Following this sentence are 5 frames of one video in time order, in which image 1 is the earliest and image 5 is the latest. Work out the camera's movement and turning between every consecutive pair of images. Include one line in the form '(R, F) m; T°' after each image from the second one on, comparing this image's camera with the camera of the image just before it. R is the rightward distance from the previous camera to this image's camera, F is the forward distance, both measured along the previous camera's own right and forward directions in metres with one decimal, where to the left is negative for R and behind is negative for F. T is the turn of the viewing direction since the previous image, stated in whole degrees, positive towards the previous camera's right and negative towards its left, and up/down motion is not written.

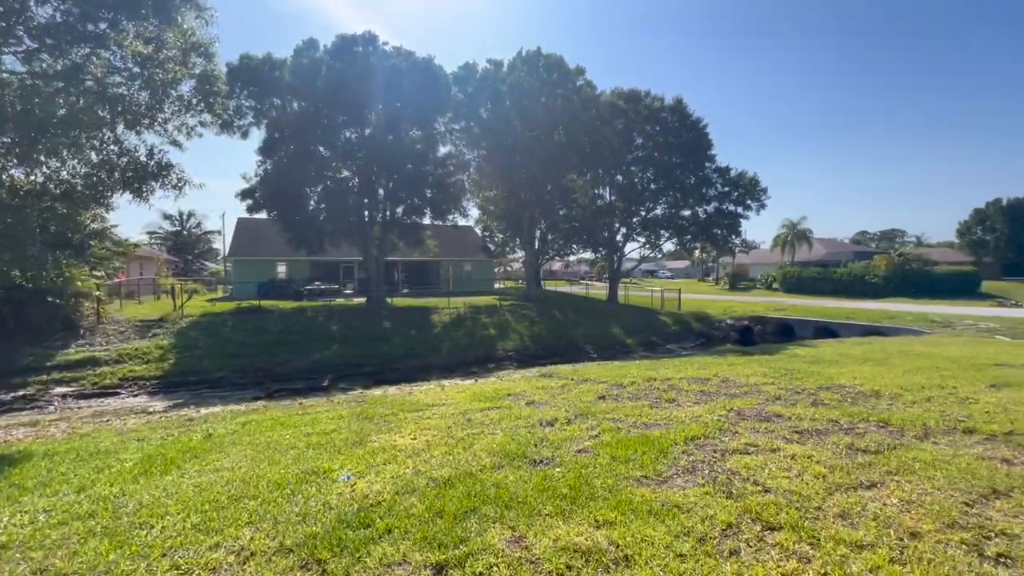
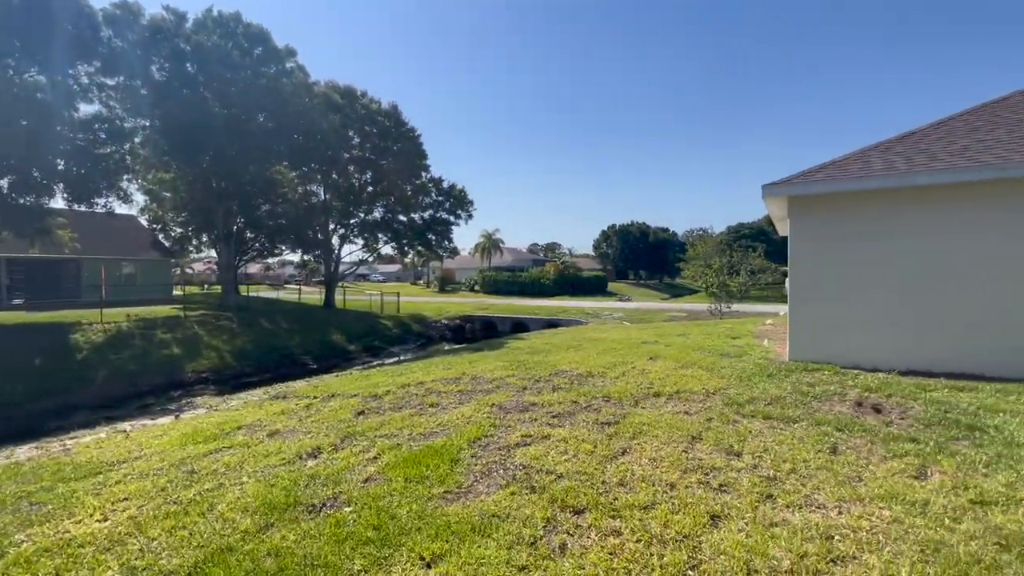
(-0.5, +0.5) m; +34°
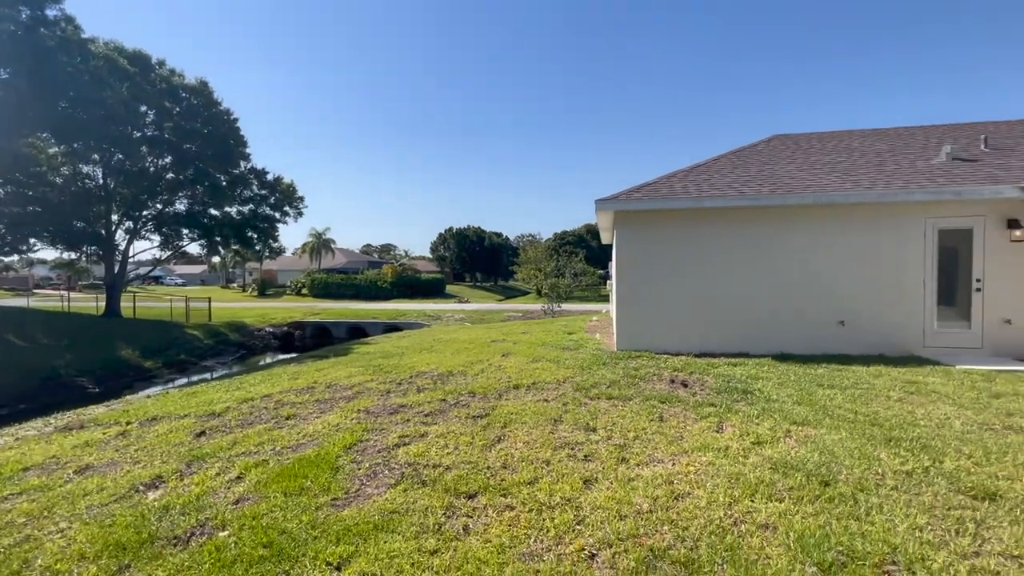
(-0.4, -0.1) m; +20°
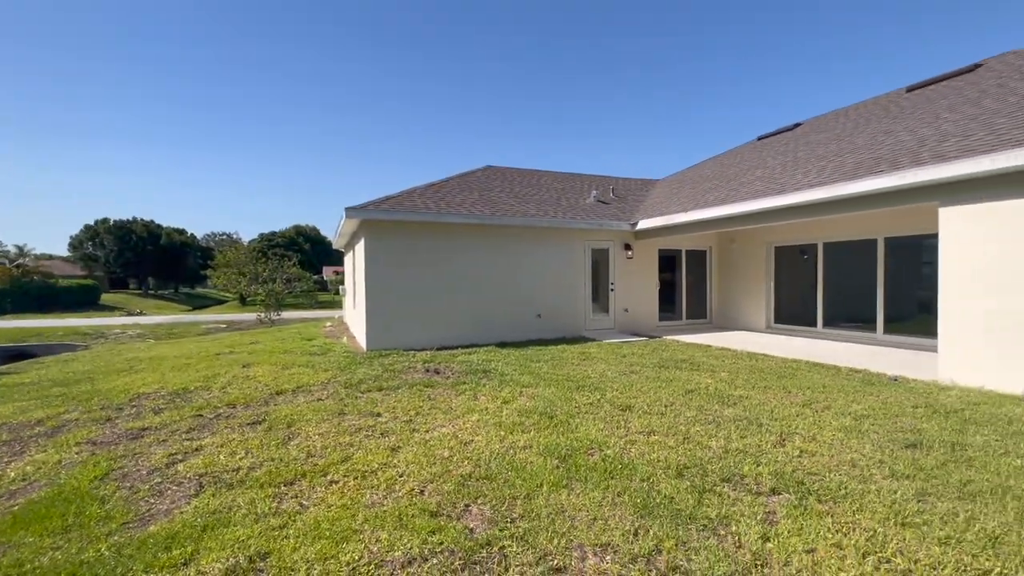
(-0.8, -0.5) m; +34°
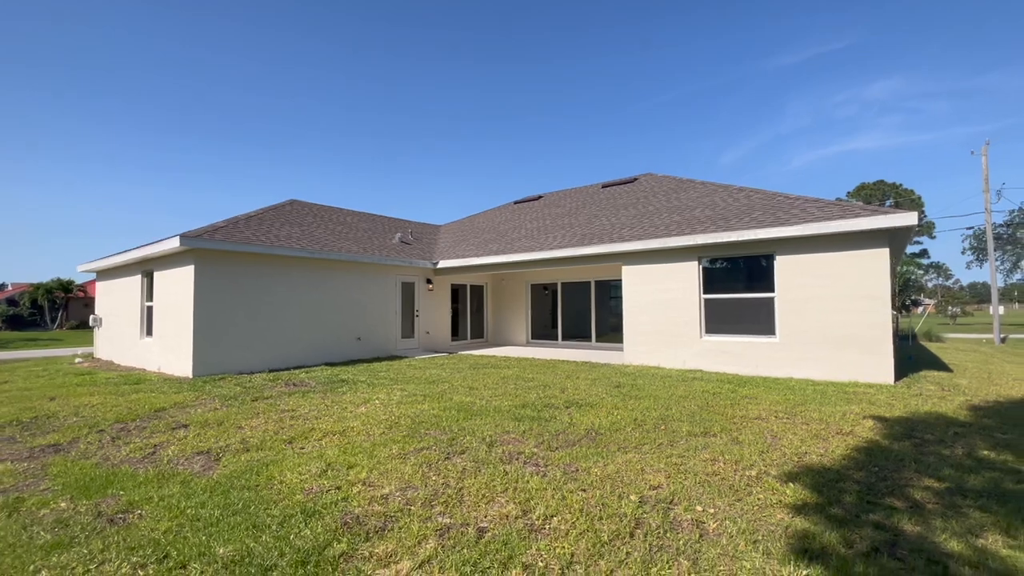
(-1.9, -1.9) m; +30°
